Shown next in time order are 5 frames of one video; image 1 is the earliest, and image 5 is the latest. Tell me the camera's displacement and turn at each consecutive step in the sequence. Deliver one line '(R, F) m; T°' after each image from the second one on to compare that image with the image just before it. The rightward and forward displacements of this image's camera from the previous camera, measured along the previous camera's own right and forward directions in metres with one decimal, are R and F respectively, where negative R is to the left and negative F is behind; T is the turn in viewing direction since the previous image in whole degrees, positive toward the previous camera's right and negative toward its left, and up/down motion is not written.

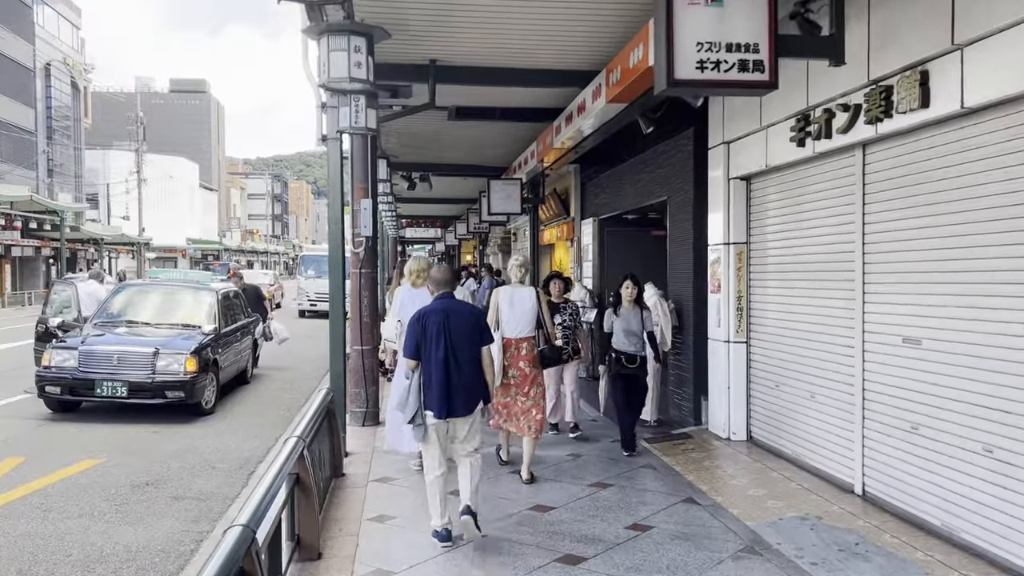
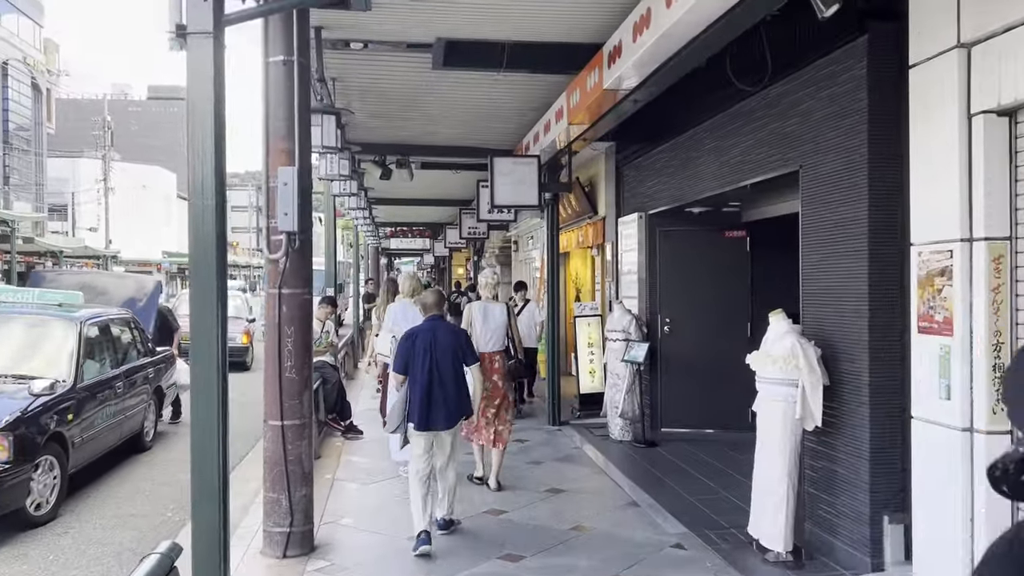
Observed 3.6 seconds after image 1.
(-0.2, +3.5) m; +1°
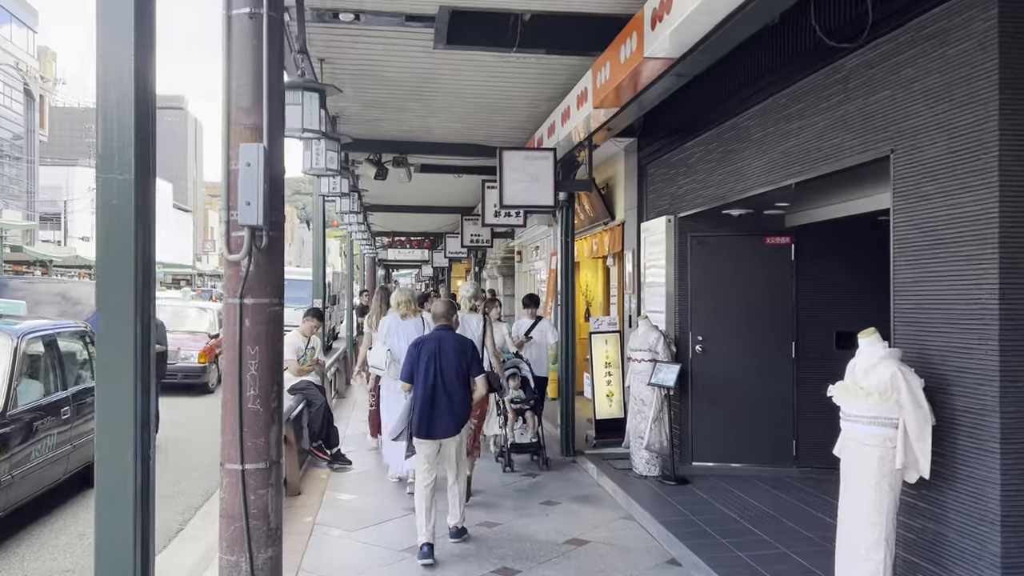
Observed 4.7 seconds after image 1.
(-0.1, +1.0) m; 0°
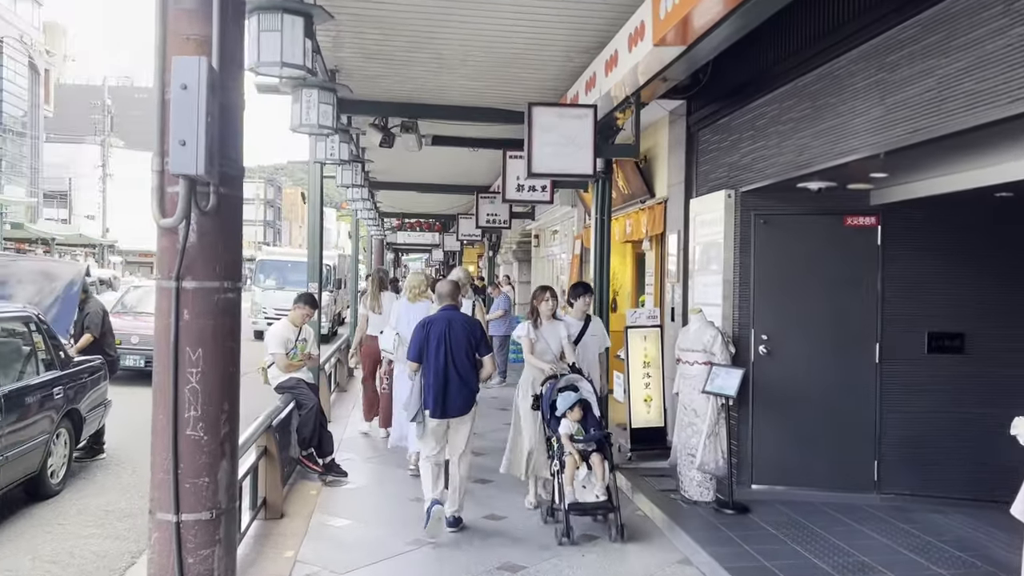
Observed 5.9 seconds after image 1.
(-0.1, +1.2) m; -1°
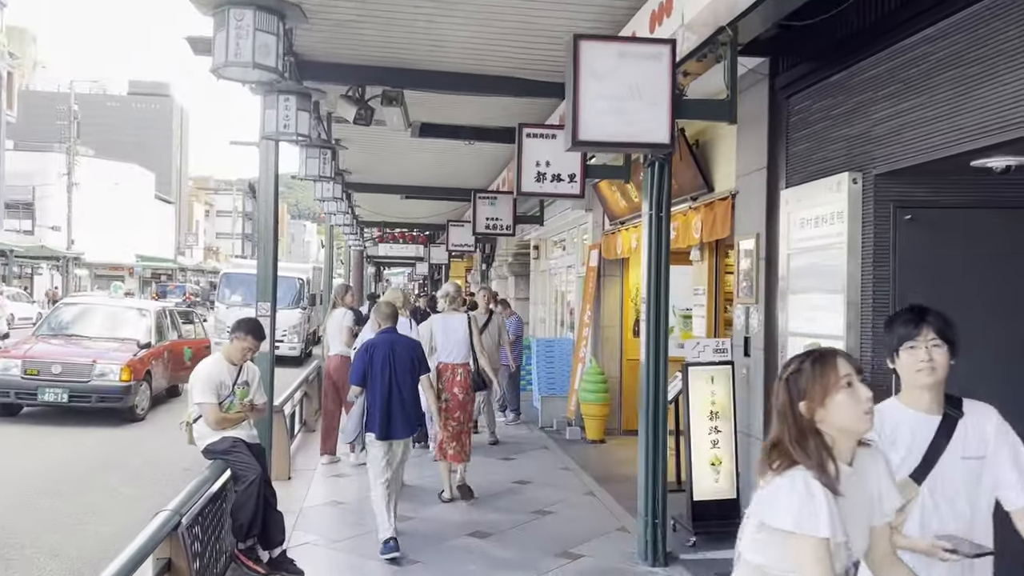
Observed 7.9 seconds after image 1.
(-0.3, +1.9) m; +1°
